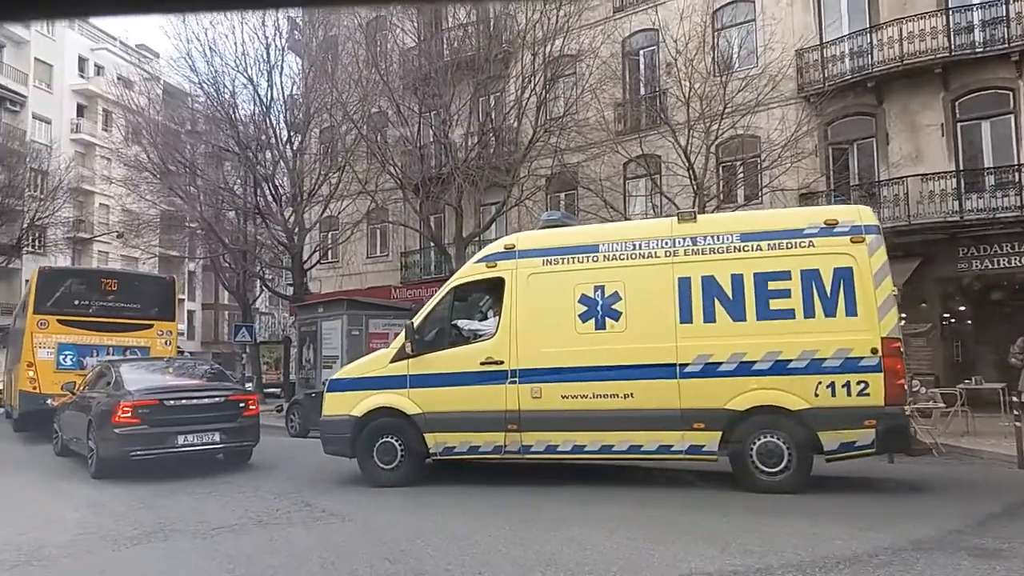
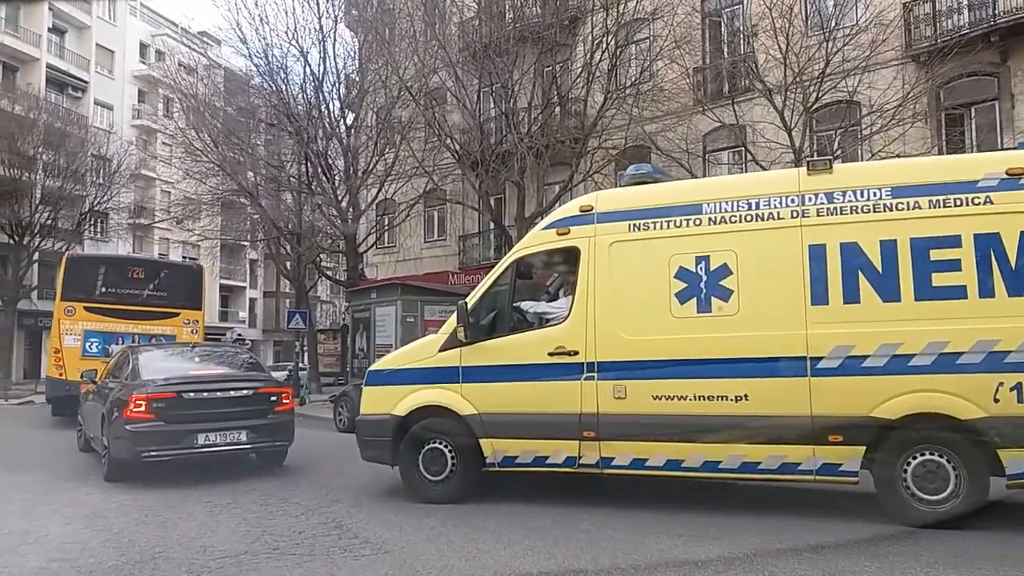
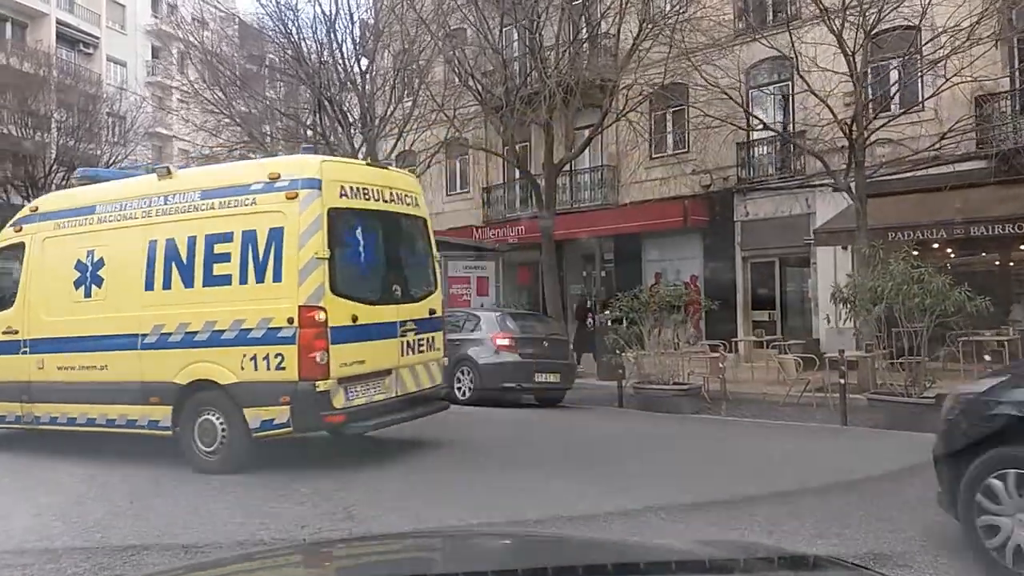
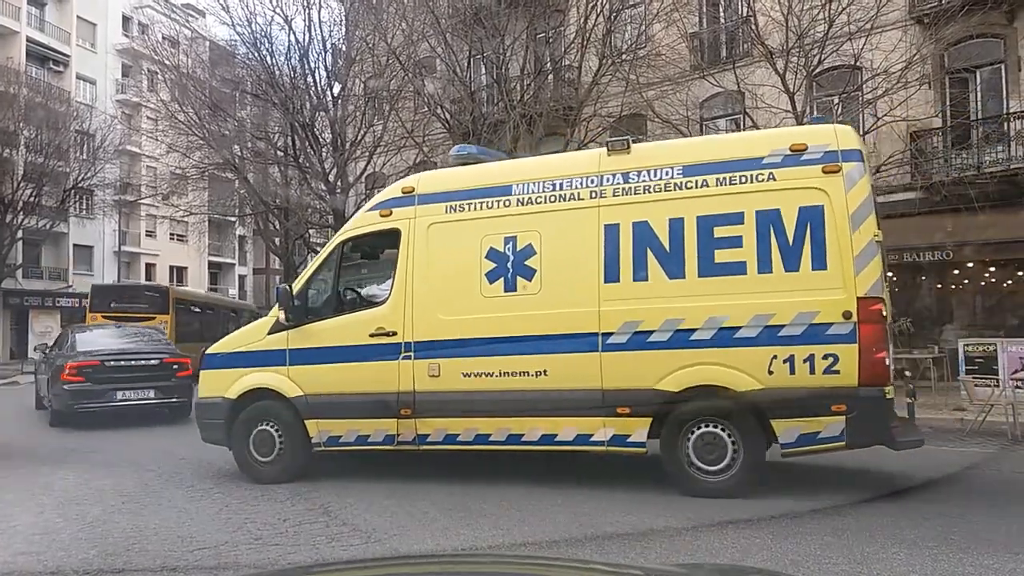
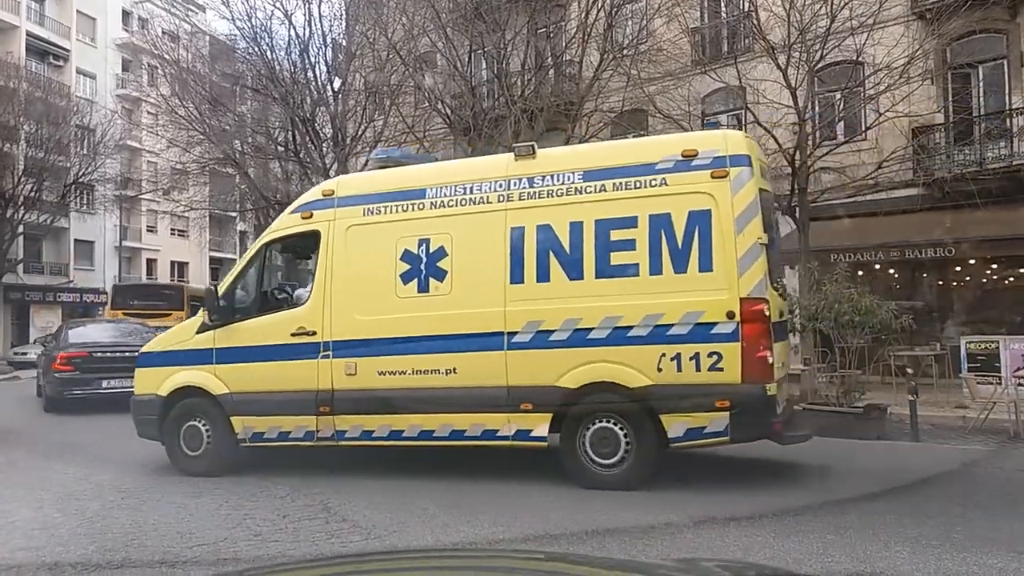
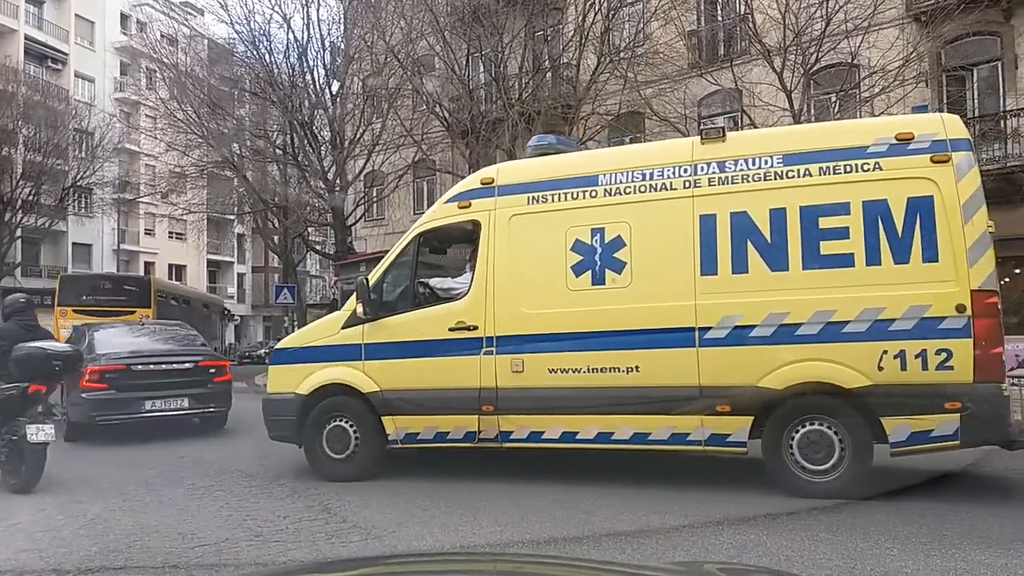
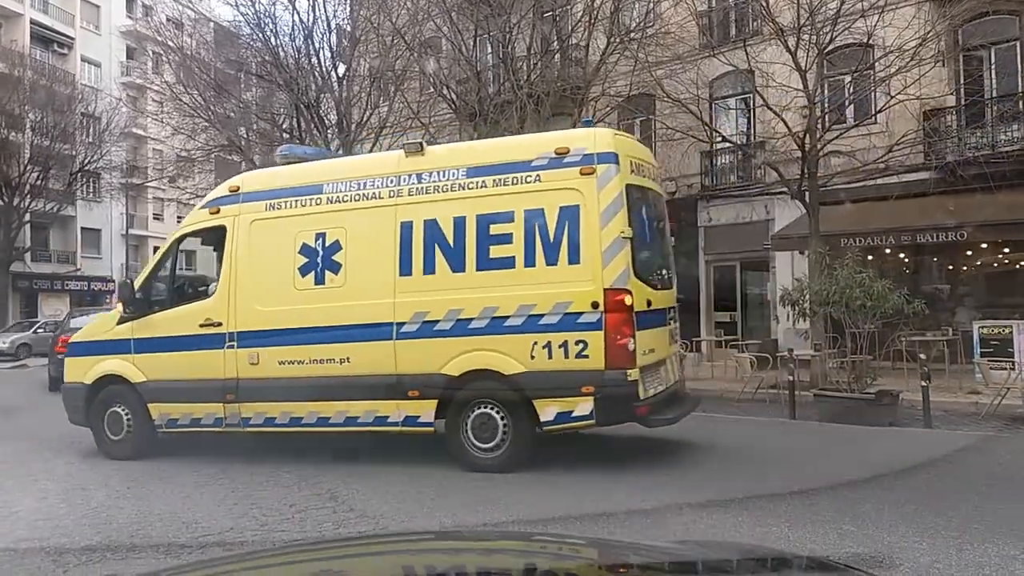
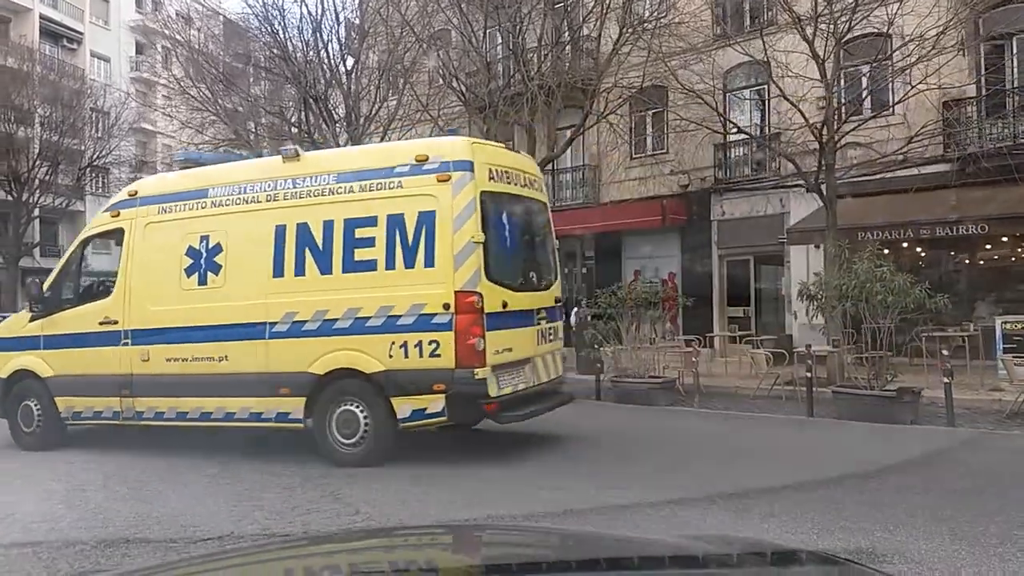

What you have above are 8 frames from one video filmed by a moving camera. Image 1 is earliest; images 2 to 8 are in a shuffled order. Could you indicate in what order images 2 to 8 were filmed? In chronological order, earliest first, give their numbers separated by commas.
2, 6, 4, 5, 7, 8, 3
